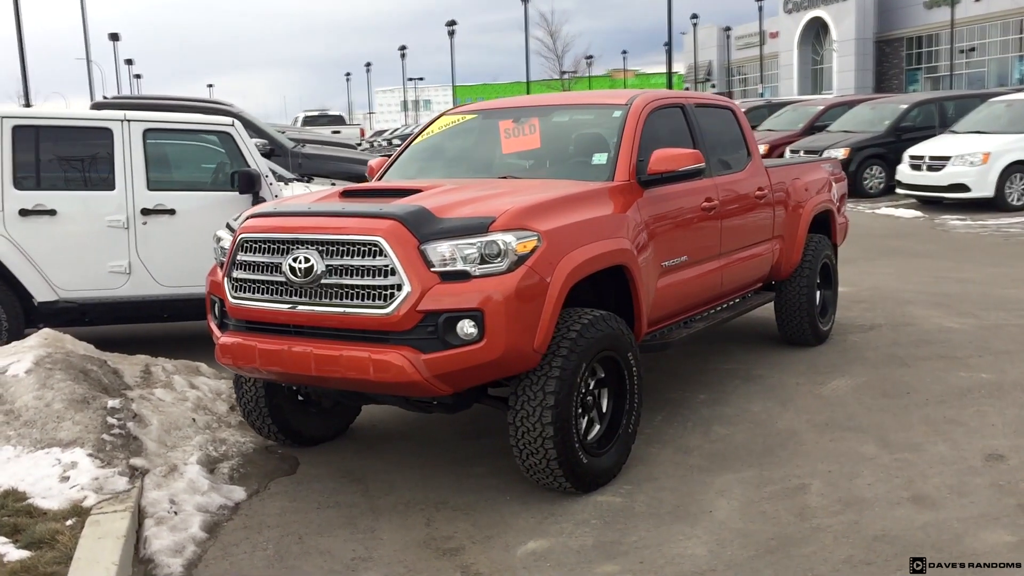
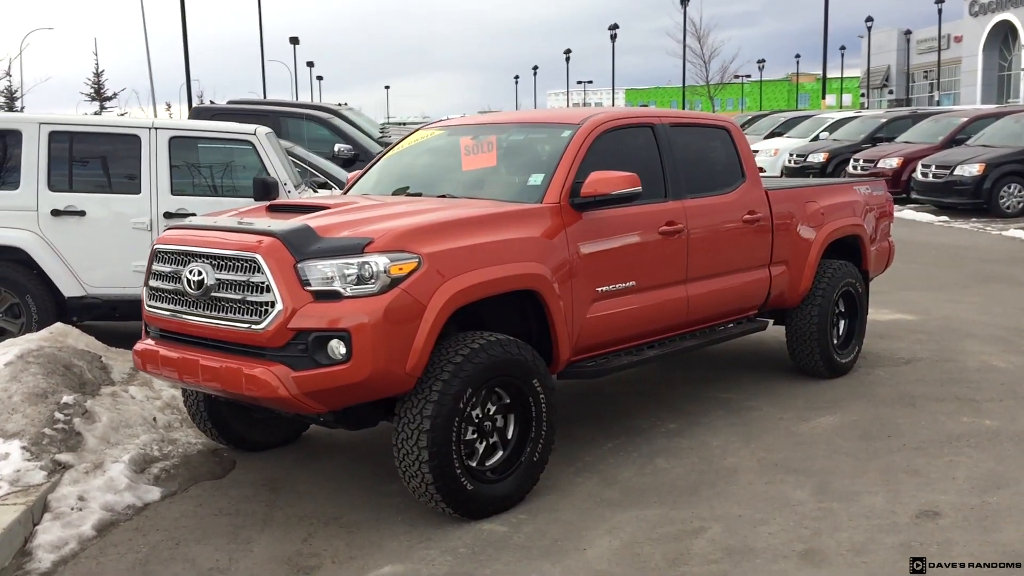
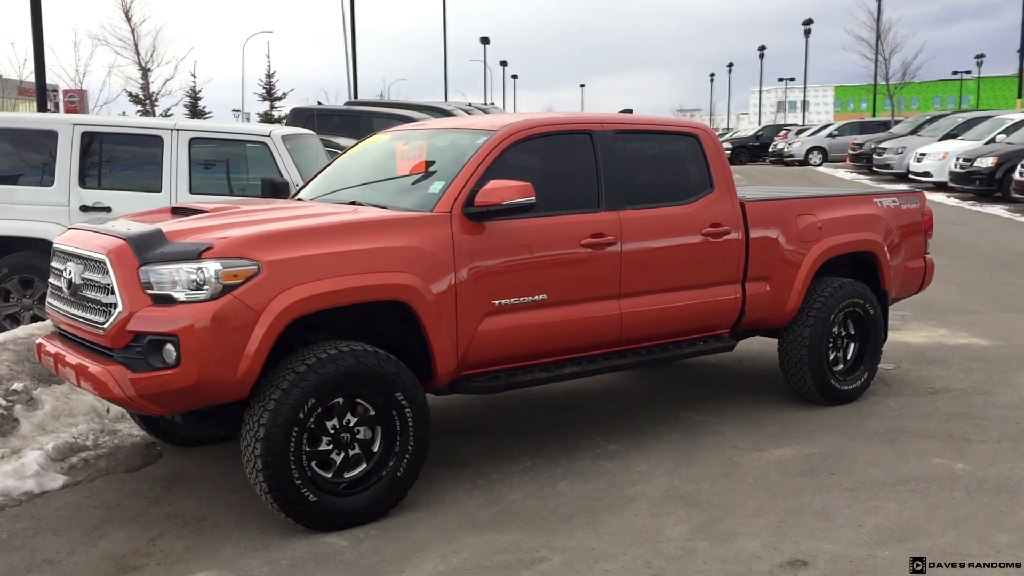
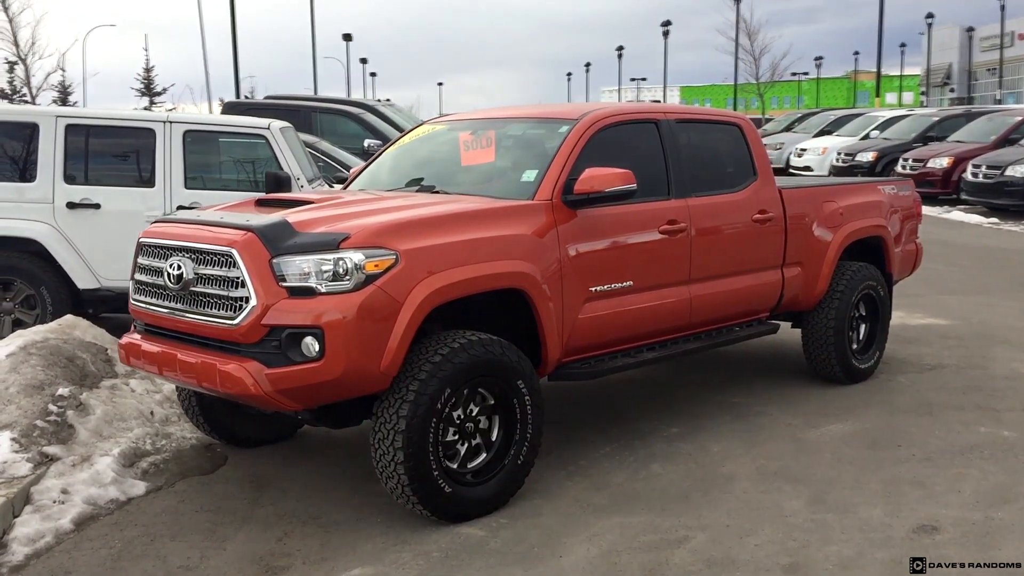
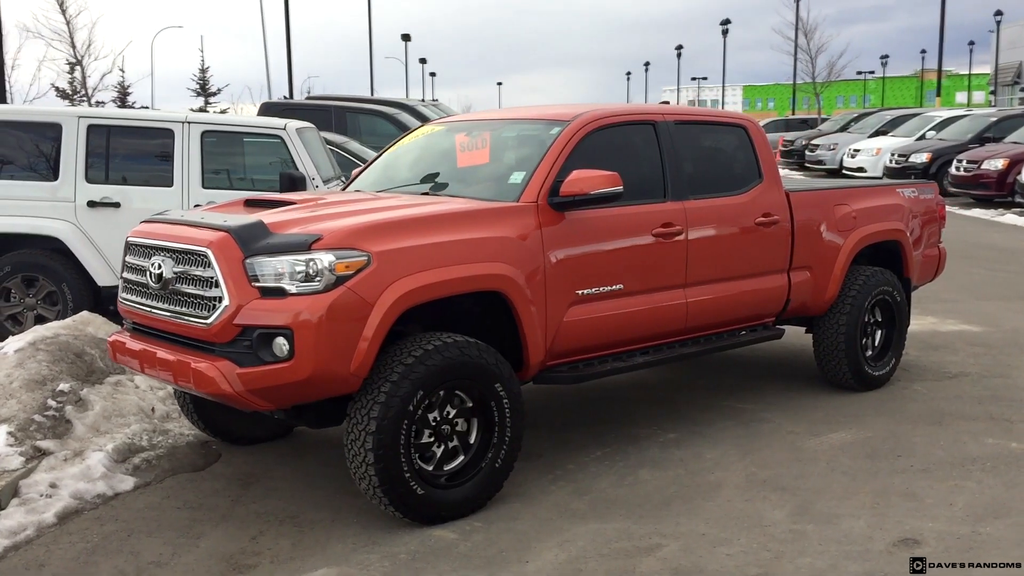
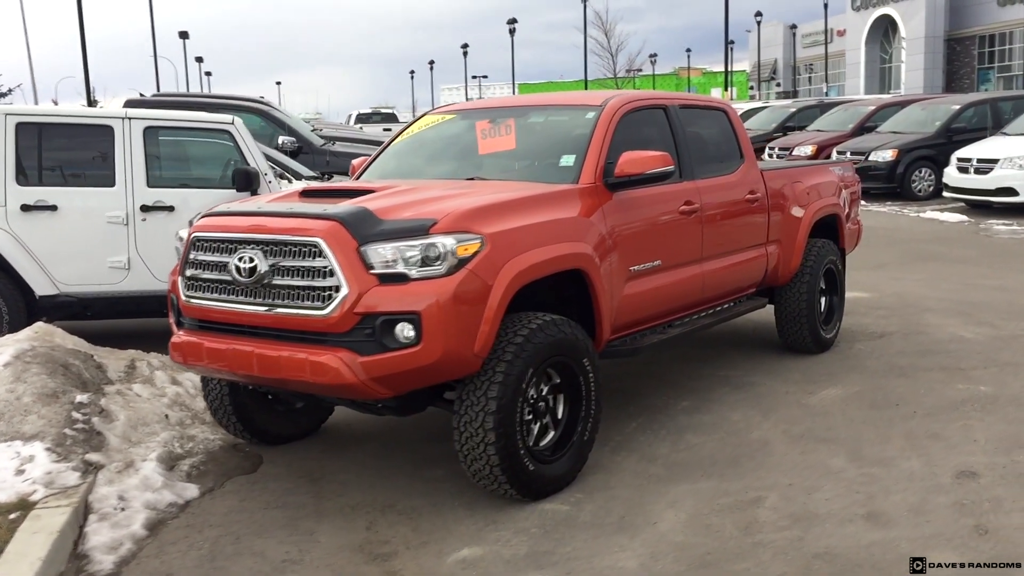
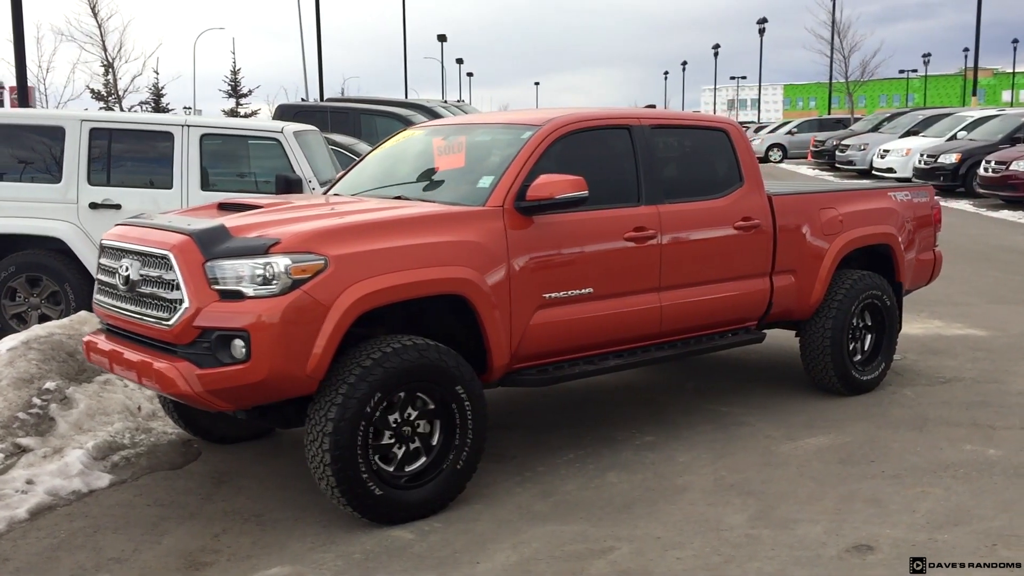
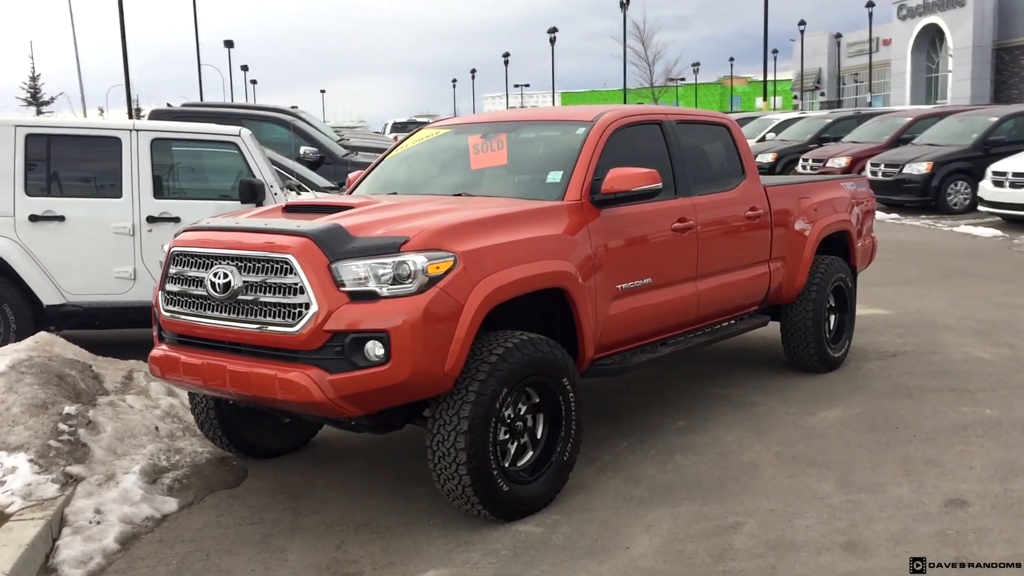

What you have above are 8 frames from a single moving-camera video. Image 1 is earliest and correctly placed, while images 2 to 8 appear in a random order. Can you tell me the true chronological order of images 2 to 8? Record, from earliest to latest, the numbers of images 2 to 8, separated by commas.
6, 8, 2, 4, 5, 7, 3
